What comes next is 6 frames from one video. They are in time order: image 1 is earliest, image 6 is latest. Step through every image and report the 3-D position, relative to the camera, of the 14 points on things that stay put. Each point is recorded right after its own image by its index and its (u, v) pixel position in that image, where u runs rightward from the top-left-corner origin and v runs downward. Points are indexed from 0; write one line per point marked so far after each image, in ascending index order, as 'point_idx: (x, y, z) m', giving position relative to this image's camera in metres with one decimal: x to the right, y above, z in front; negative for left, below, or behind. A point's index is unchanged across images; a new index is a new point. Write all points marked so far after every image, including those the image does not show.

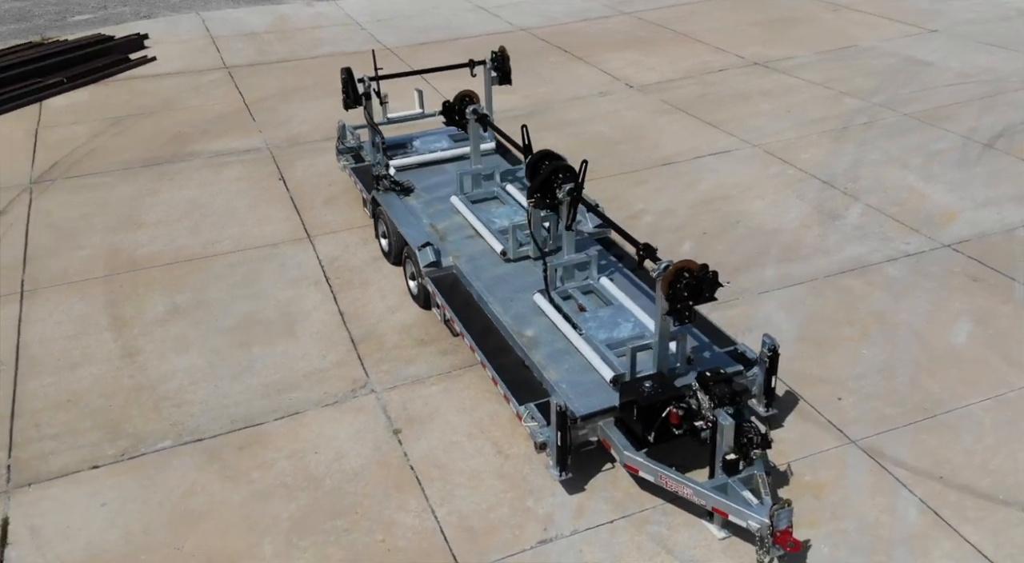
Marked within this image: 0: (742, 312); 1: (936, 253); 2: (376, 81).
0: (+1.6, -0.2, +6.7) m
1: (+3.3, +0.2, +7.4) m
2: (-1.1, +1.6, +7.4) m
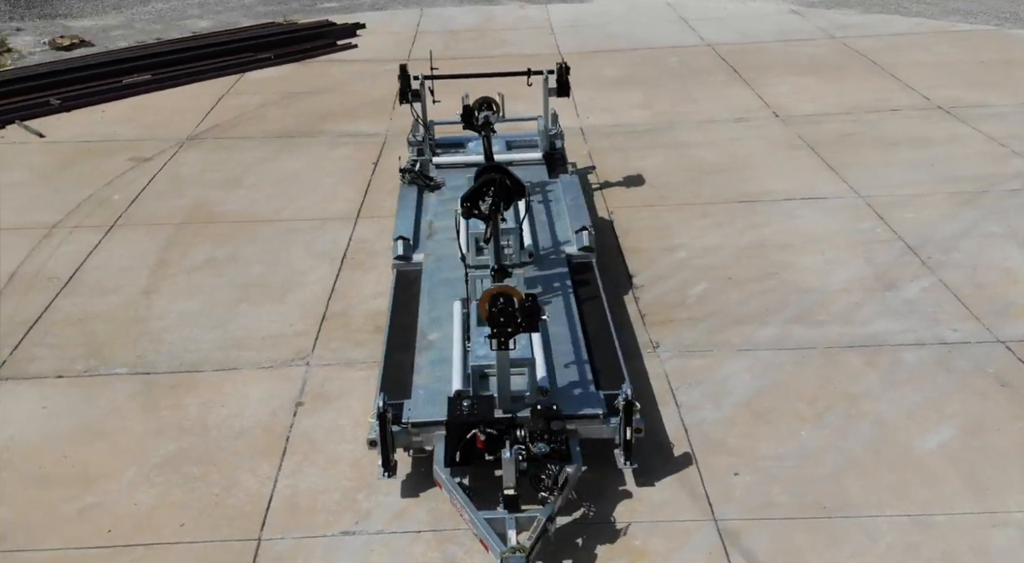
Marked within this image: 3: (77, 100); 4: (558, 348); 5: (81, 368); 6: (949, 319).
0: (+1.3, -0.6, +6.2) m
1: (+3.2, -0.4, +6.3) m
2: (-0.7, +1.7, +7.7) m
3: (-5.0, +2.1, +10.9) m
4: (+0.3, -0.4, +5.5) m
5: (-2.9, -0.6, +6.2) m
6: (+3.1, -0.3, +6.6) m
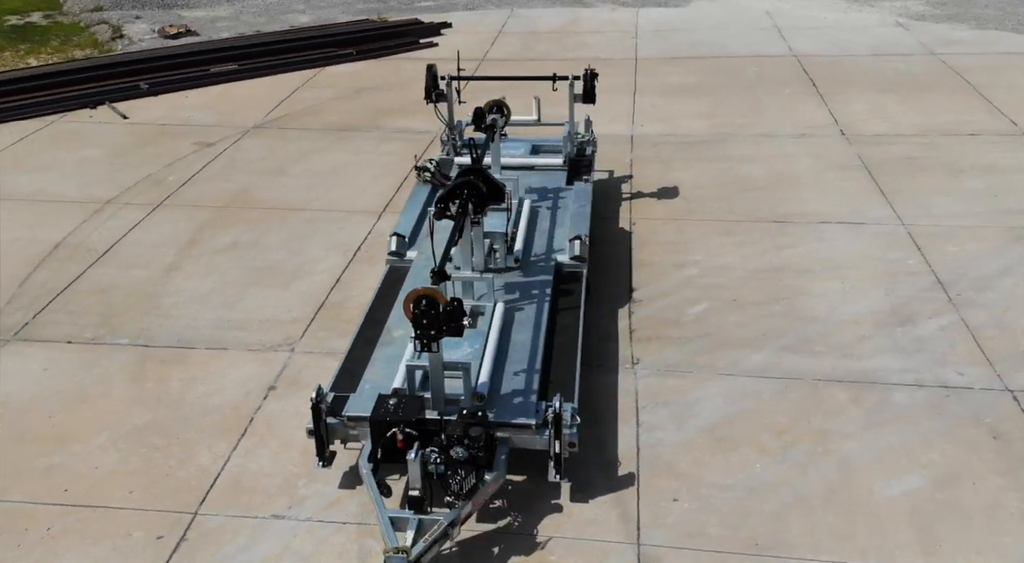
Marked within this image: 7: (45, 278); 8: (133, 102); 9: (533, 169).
0: (+1.1, -0.7, +6.0) m
1: (+3.0, -0.7, +5.9) m
2: (-0.5, +1.7, +7.8) m
3: (-4.3, +2.4, +11.6) m
4: (0.0, -0.4, +5.5) m
5: (-3.0, -0.4, +6.6) m
6: (+3.0, -0.5, +6.2) m
7: (-3.7, 0.0, +7.3) m
8: (-4.6, +2.2, +11.3) m
9: (+0.2, +1.0, +7.8) m
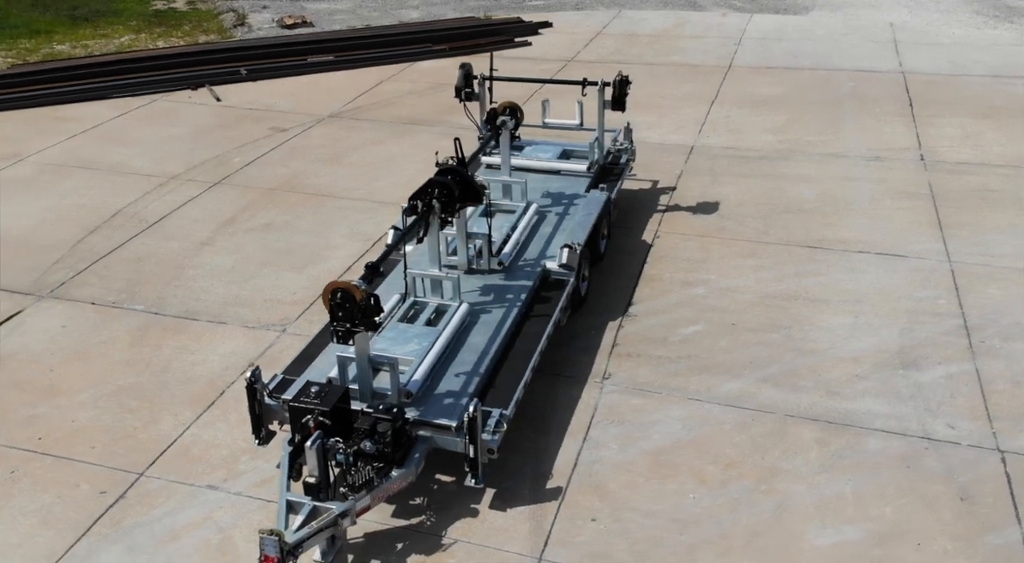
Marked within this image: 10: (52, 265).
0: (+0.8, -0.8, +5.9) m
1: (+2.7, -1.0, +5.4) m
2: (-0.2, +1.7, +7.9) m
3: (-3.3, +2.7, +12.2) m
4: (-0.3, -0.4, +5.6) m
5: (-3.1, -0.1, +7.1) m
6: (+2.7, -0.8, +5.7) m
7: (-3.6, +0.3, +8.0) m
8: (-3.6, +2.5, +12.0) m
9: (+0.4, +0.9, +7.8) m
10: (-3.7, +0.1, +7.6) m
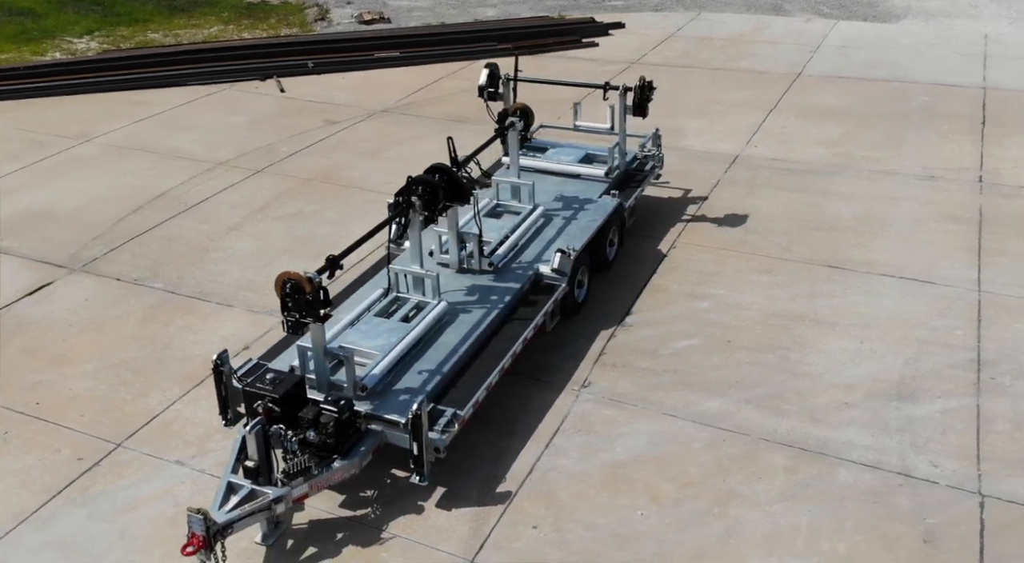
0: (+0.6, -0.8, +5.8) m
1: (+2.4, -1.1, +5.1) m
2: (0.0, +1.7, +7.9) m
3: (-2.5, +2.9, +12.5) m
4: (-0.5, -0.4, +5.6) m
5: (-3.0, 0.0, +7.5) m
6: (+2.5, -1.0, +5.4) m
7: (-3.4, +0.5, +8.4) m
8: (-2.8, +2.7, +12.3) m
9: (+0.5, +0.9, +7.7) m
10: (-3.6, +0.4, +8.0) m
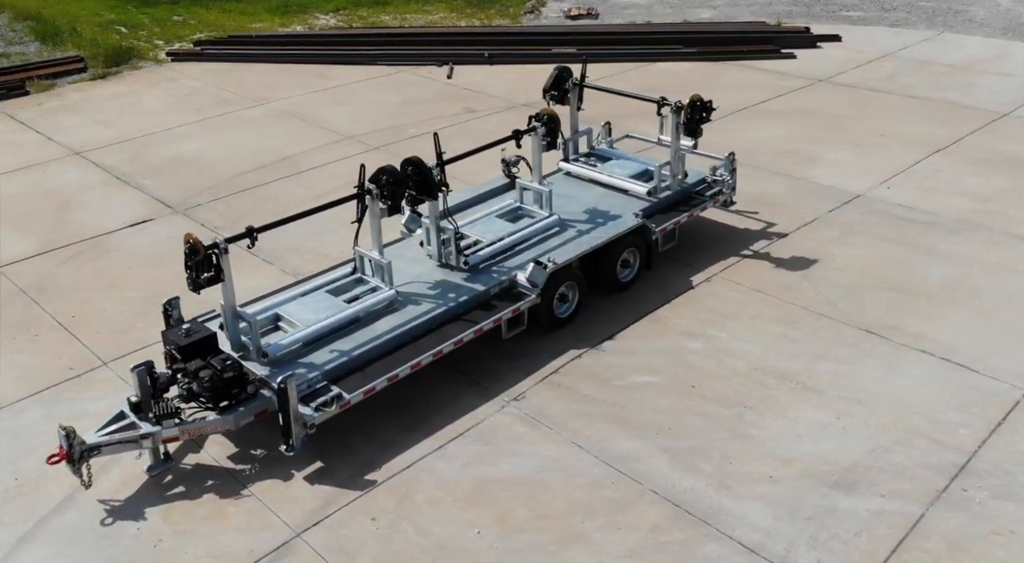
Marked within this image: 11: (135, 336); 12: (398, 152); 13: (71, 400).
0: (0.0, -0.9, +5.7) m
1: (+1.4, -1.5, +4.5) m
2: (+0.6, +1.6, +7.8) m
3: (0.0, +3.1, +12.9) m
4: (-1.0, -0.3, +5.8) m
5: (-2.7, +0.5, +8.4) m
6: (+1.6, -1.4, +4.7) m
7: (-2.6, +1.0, +9.4) m
8: (-0.5, +3.0, +12.9) m
9: (+0.8, +0.7, +7.5) m
10: (-3.0, +0.9, +9.1) m
11: (-2.7, -0.4, +6.8) m
12: (-1.2, +1.3, +9.8) m
13: (-2.9, -0.8, +6.1) m
